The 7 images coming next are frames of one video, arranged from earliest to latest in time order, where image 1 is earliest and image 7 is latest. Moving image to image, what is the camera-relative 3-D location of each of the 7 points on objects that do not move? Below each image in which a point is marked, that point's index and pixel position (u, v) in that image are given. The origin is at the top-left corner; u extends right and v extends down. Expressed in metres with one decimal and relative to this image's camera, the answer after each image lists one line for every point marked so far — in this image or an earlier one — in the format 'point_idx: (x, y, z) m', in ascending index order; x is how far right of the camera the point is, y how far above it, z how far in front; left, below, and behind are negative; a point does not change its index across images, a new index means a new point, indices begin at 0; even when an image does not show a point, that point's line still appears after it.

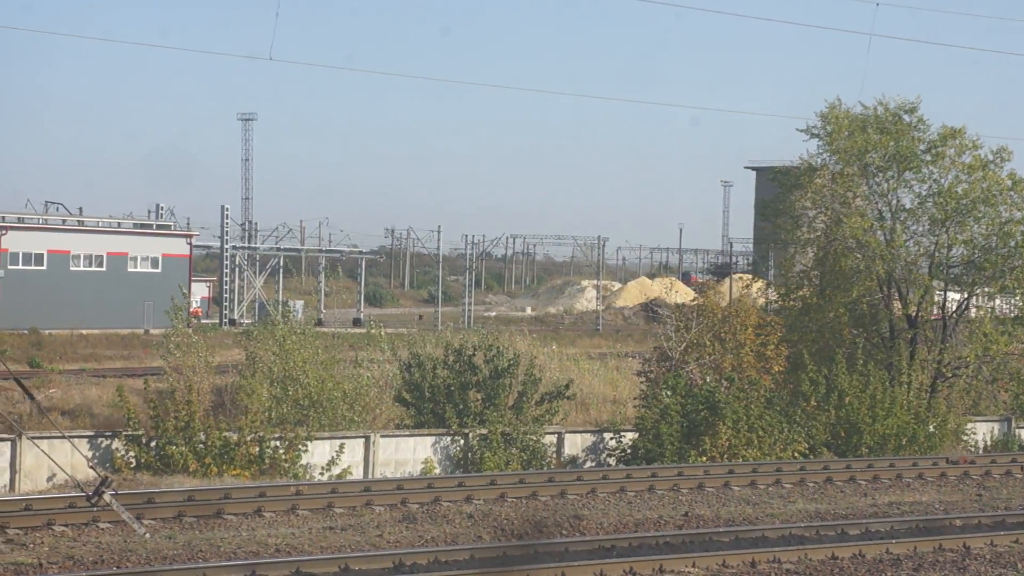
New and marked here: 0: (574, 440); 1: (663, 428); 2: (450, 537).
0: (+1.3, -3.2, +16.8) m
1: (+3.1, -2.8, +16.1) m
2: (-0.7, -2.9, +9.3) m
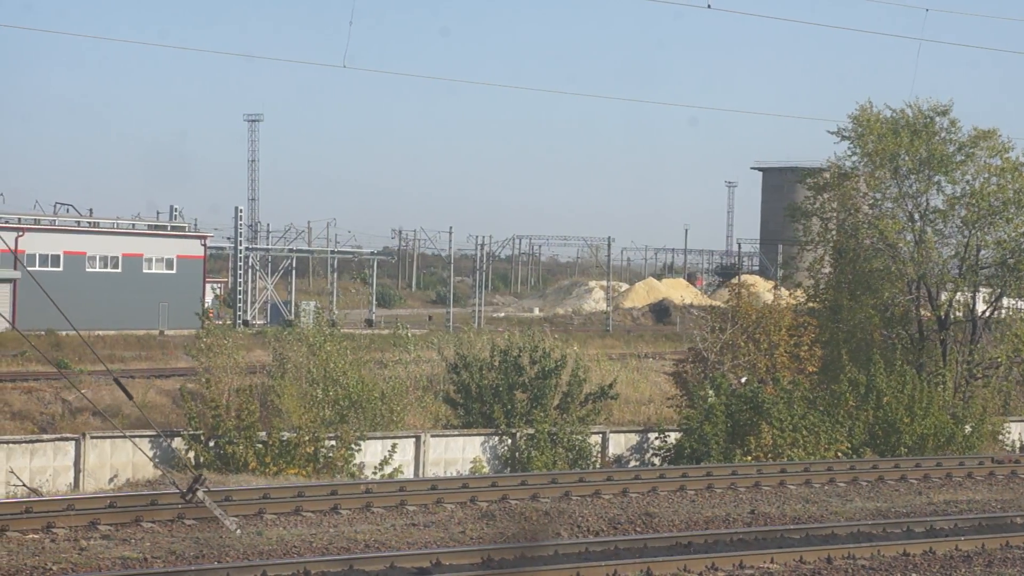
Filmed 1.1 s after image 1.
0: (+2.2, -3.2, +17.1) m
1: (+4.0, -2.9, +16.3) m
2: (+0.2, -2.9, +9.6) m
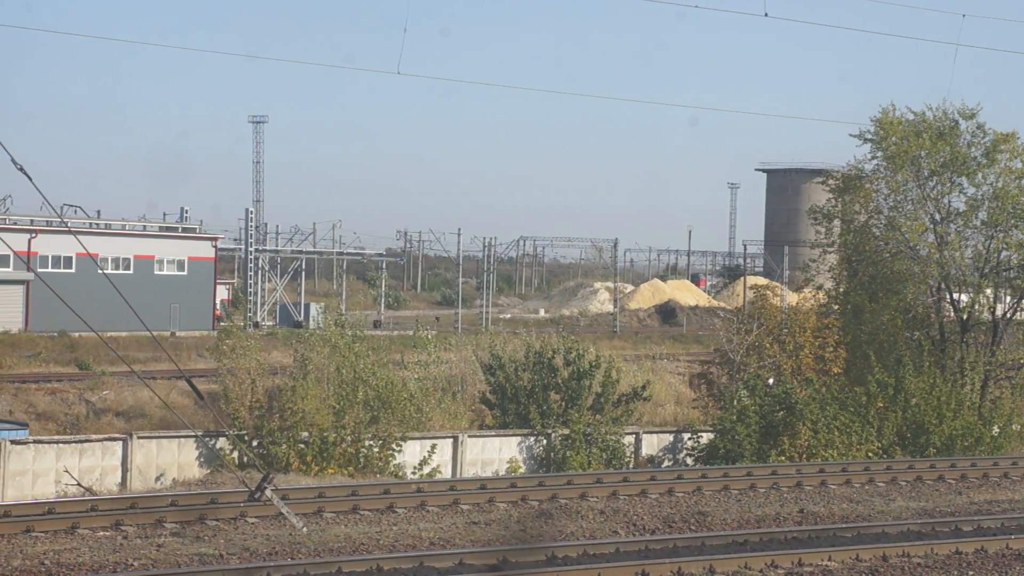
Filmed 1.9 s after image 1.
0: (+3.0, -3.3, +17.2) m
1: (+4.8, -2.9, +16.5) m
2: (+0.9, -3.0, +9.7) m
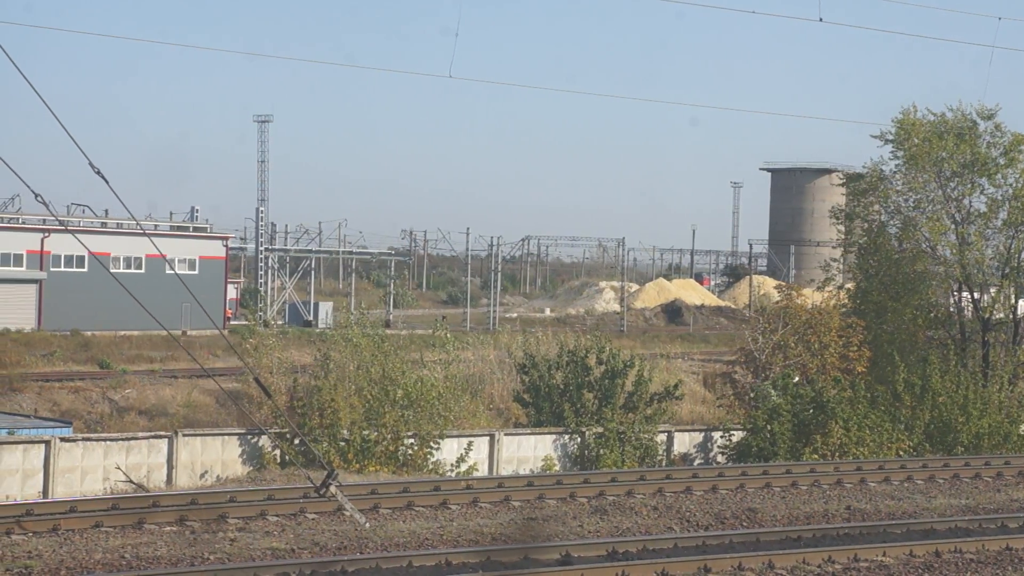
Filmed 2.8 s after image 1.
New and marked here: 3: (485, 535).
0: (+3.7, -3.2, +17.4) m
1: (+5.5, -2.9, +16.6) m
2: (+1.6, -3.0, +9.9) m
3: (-0.3, -2.9, +9.5) m
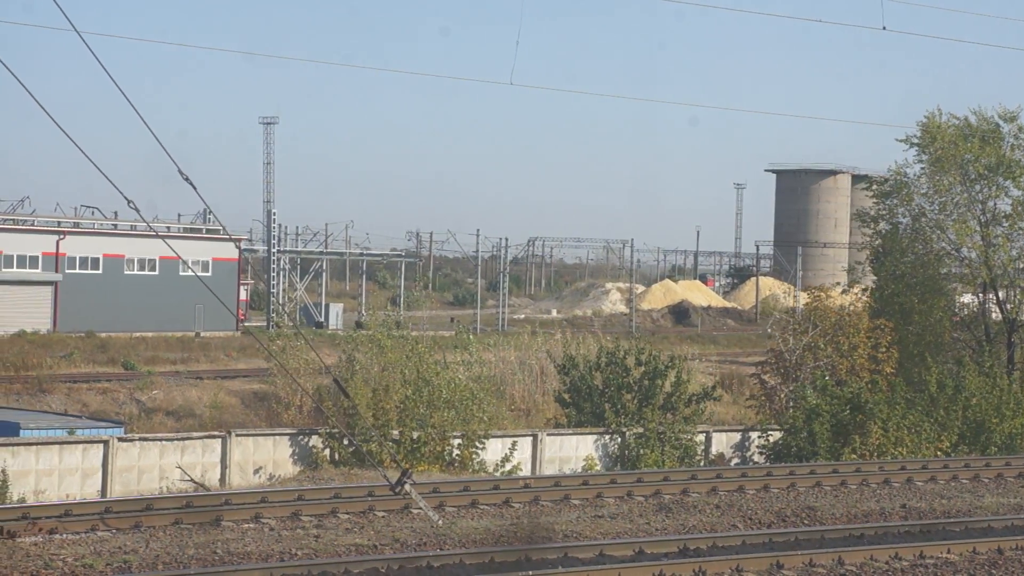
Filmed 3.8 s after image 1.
0: (+4.6, -3.3, +17.6) m
1: (+6.4, -2.9, +16.8) m
2: (+2.5, -3.0, +10.1) m
3: (+0.5, -2.9, +9.7) m
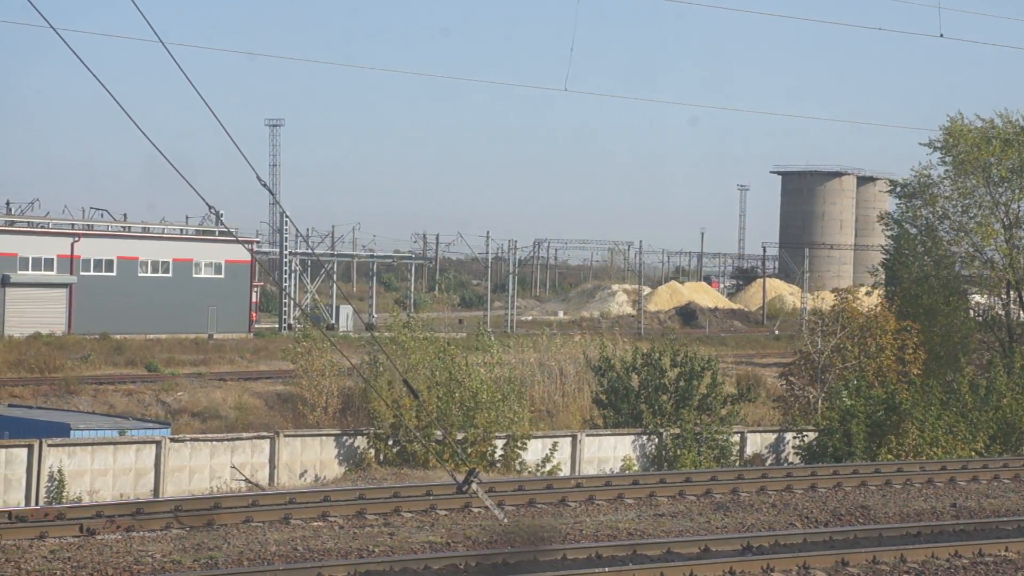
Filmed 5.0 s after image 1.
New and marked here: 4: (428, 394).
0: (+5.4, -3.3, +17.8) m
1: (+7.2, -3.0, +17.0) m
2: (+3.3, -3.0, +10.3) m
3: (+1.3, -3.0, +9.9) m
4: (-1.8, -2.2, +16.8) m
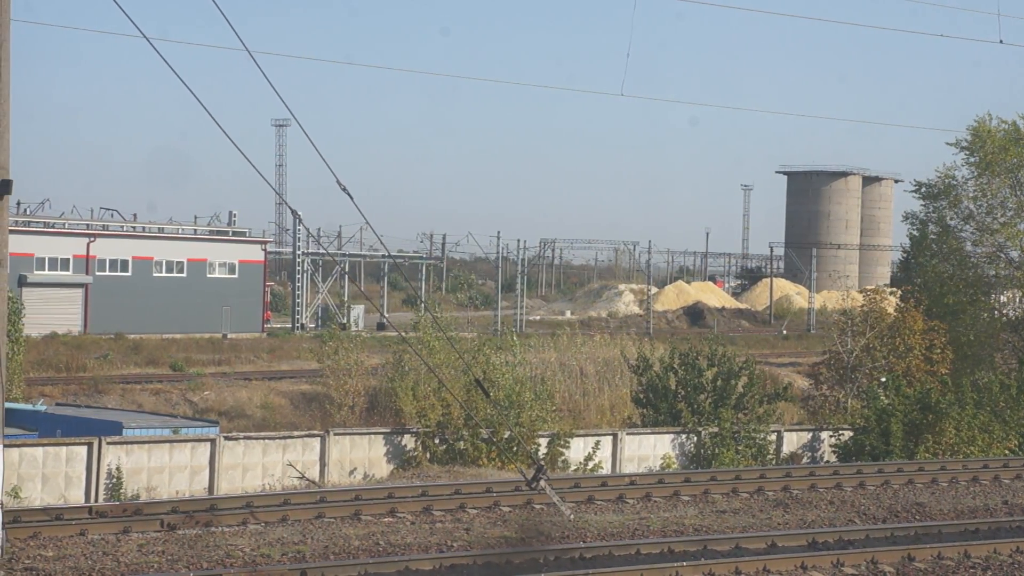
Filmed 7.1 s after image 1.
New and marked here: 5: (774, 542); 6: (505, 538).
0: (+6.3, -3.3, +18.0) m
1: (+8.0, -3.0, +17.2) m
2: (+4.1, -3.0, +10.5) m
3: (+2.2, -3.0, +10.1) m
4: (-0.9, -2.2, +17.1) m
5: (+3.1, -3.0, +9.5) m
6: (-0.1, -2.9, +9.3) m
